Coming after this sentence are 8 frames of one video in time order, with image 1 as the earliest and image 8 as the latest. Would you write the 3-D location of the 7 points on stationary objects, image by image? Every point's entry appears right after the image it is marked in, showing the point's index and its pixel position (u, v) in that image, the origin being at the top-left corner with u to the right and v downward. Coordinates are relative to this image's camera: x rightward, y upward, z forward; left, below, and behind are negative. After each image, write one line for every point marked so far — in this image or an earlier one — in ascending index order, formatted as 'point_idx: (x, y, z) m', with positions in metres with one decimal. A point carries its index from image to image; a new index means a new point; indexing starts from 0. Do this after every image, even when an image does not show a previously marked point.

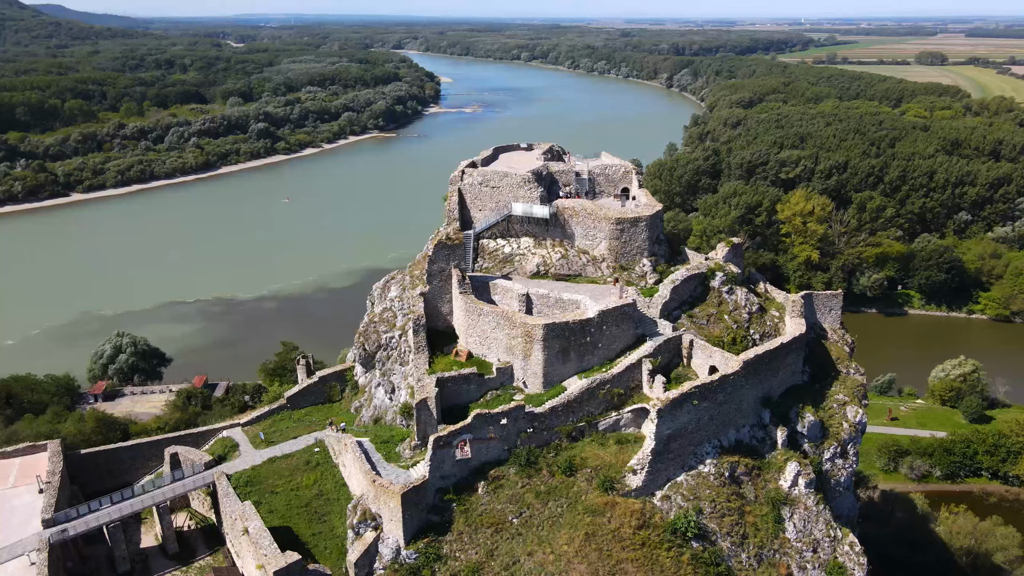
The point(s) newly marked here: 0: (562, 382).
0: (+1.2, -2.2, +17.1) m
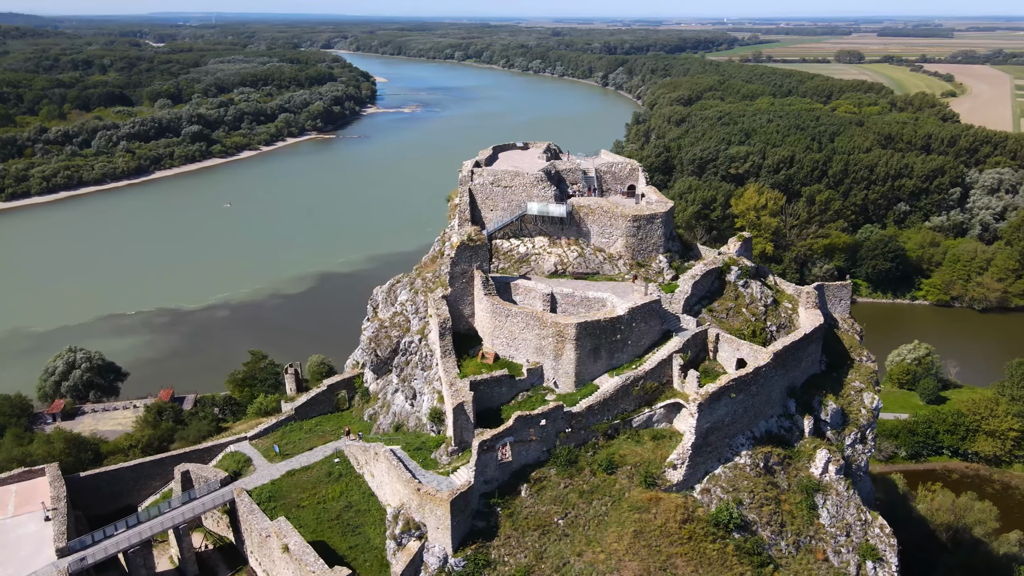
0: (+1.9, -2.2, +17.1) m
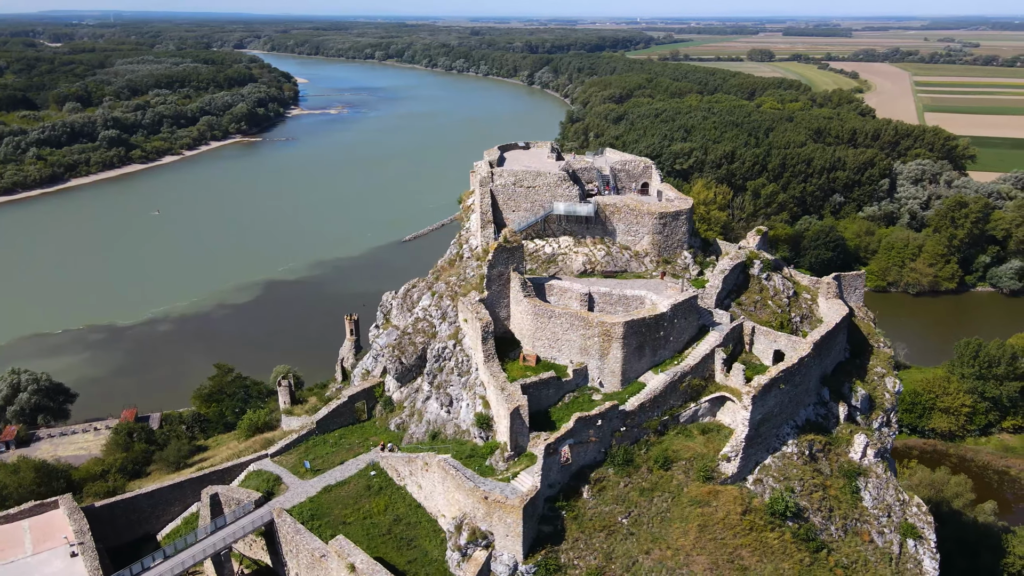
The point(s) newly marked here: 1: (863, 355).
0: (+3.0, -2.1, +17.1) m
1: (+9.5, -1.8, +19.6) m
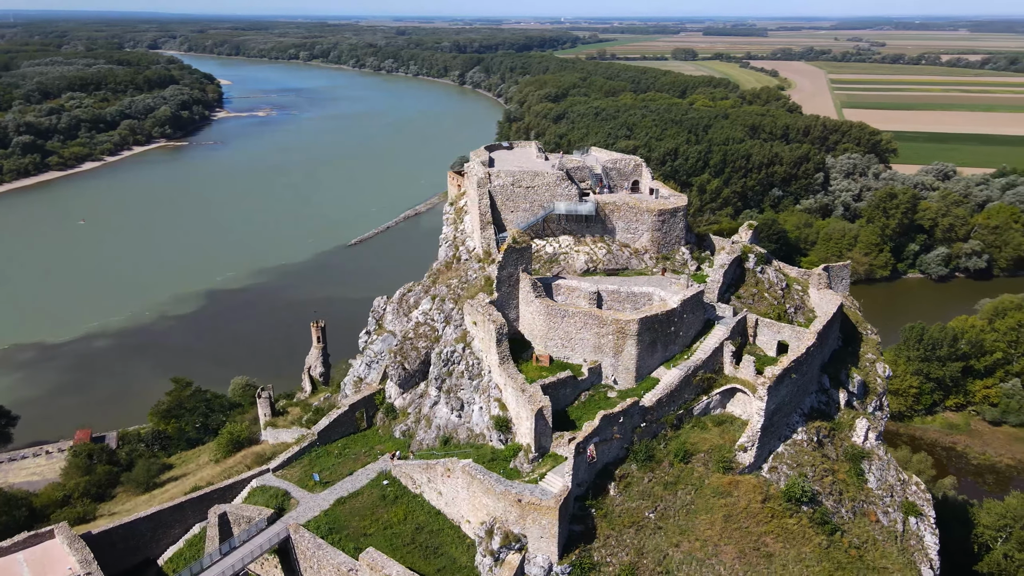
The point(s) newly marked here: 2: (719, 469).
0: (+3.3, -2.0, +17.4) m
1: (+9.5, -1.5, +20.3) m
2: (+4.6, -4.0, +16.2) m
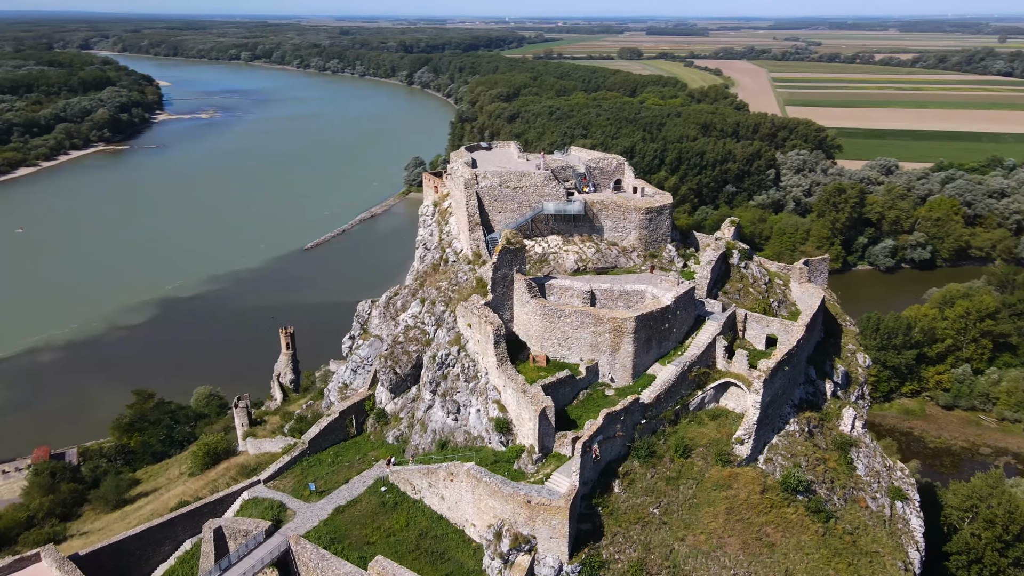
0: (+3.3, -2.0, +17.5) m
1: (+9.2, -1.3, +20.9) m
2: (+4.6, -3.9, +16.5) m
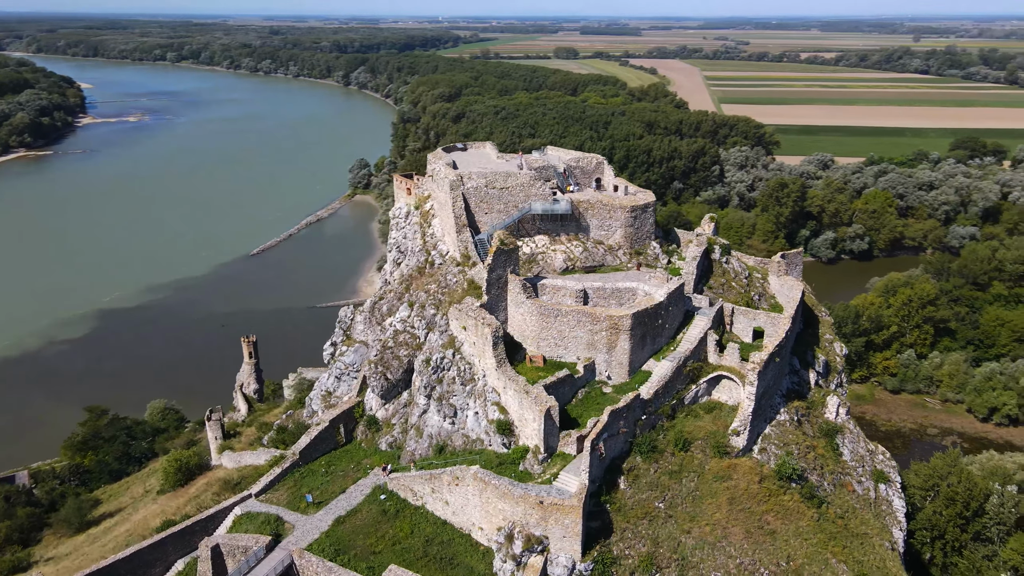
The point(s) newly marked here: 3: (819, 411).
0: (+3.2, -1.9, +17.7) m
1: (+8.9, -1.1, +21.6) m
2: (+4.7, -3.8, +16.8) m
3: (+8.1, -3.3, +19.4) m
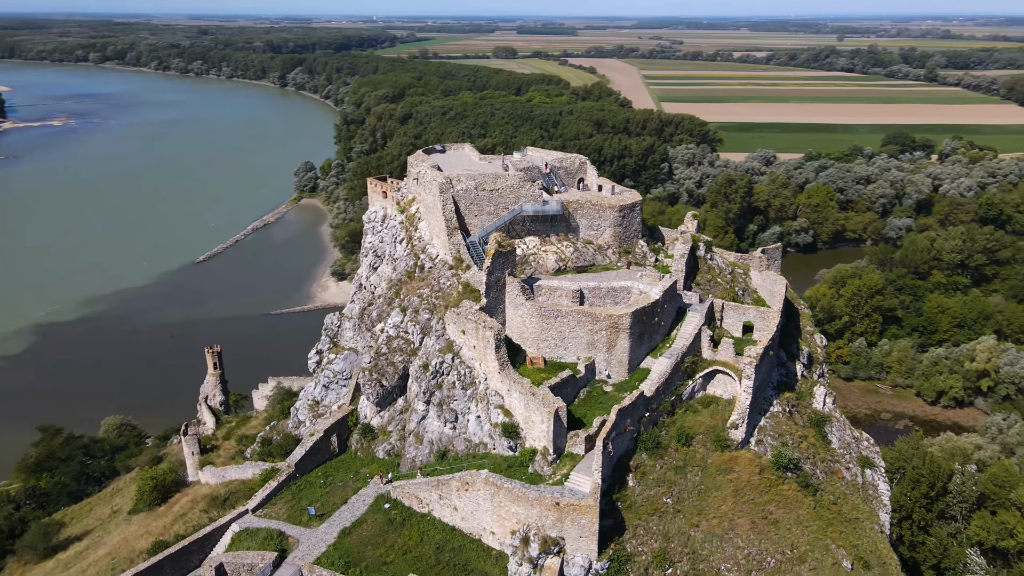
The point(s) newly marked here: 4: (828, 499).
0: (+3.2, -1.9, +17.9) m
1: (+8.5, -0.9, +22.2) m
2: (+4.8, -3.7, +17.1) m
3: (+8.0, -3.1, +19.9) m
4: (+7.6, -5.1, +17.5) m
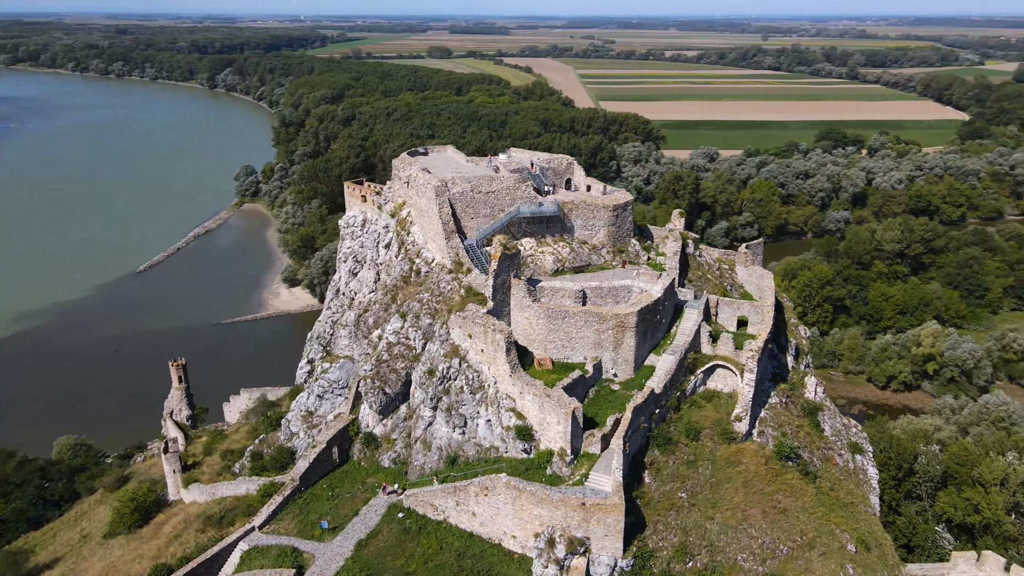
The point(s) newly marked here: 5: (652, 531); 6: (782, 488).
0: (+3.3, -1.8, +18.1) m
1: (+8.3, -0.7, +22.8) m
2: (+5.1, -3.6, +17.5) m
3: (+8.0, -2.9, +20.5) m
4: (+7.9, -4.9, +18.1) m
5: (+3.0, -5.1, +15.3) m
6: (+6.3, -4.6, +17.0) m
